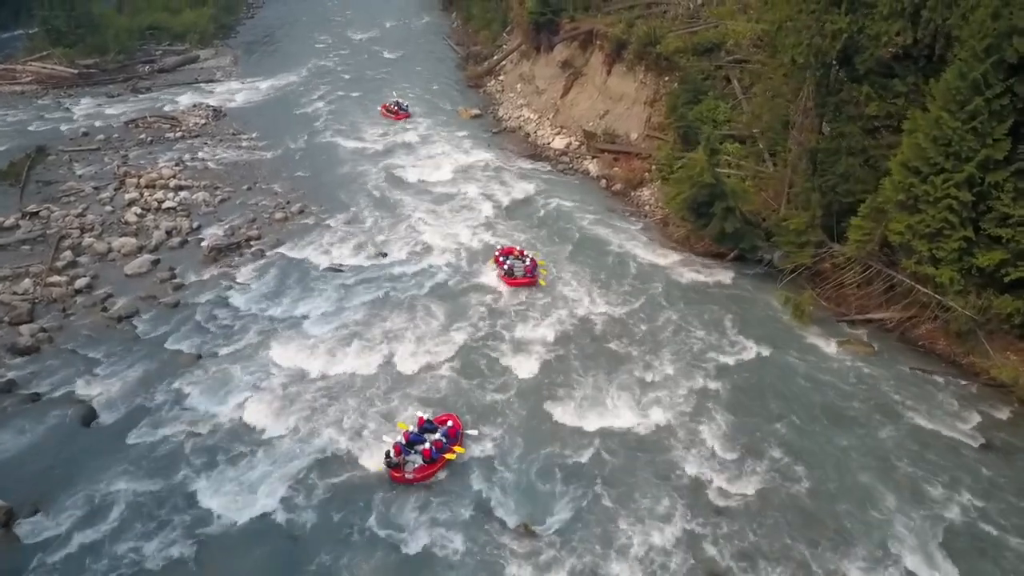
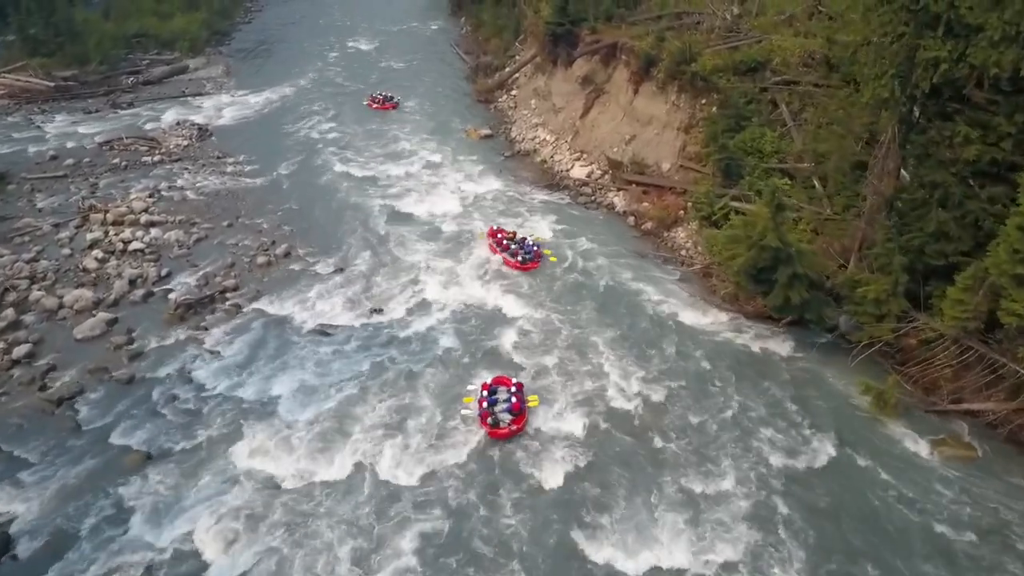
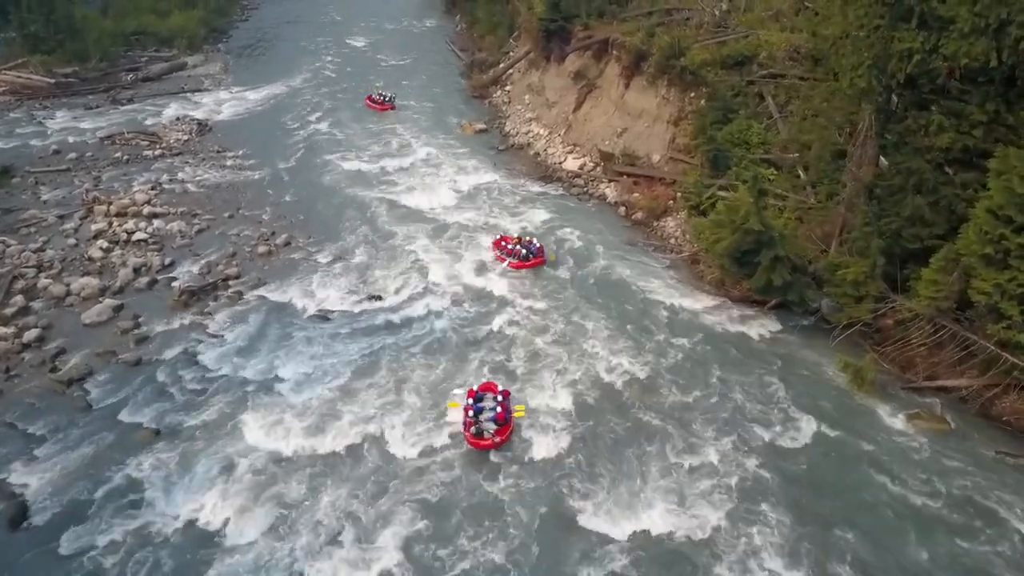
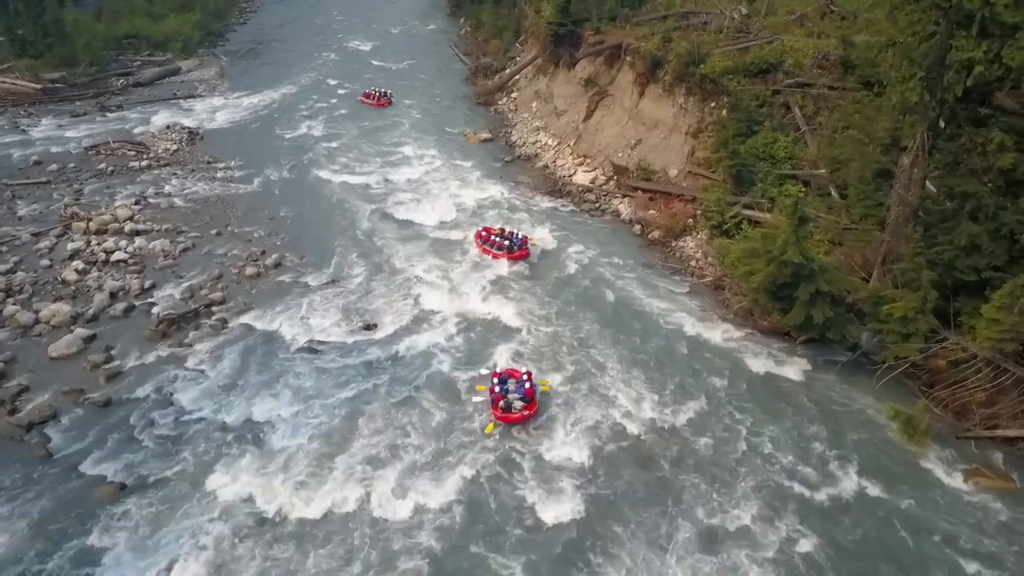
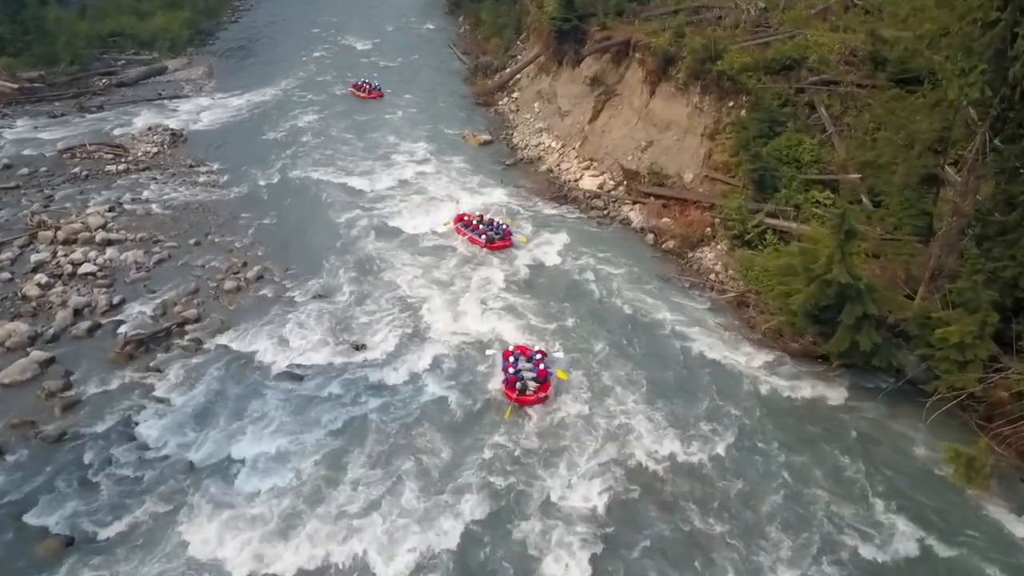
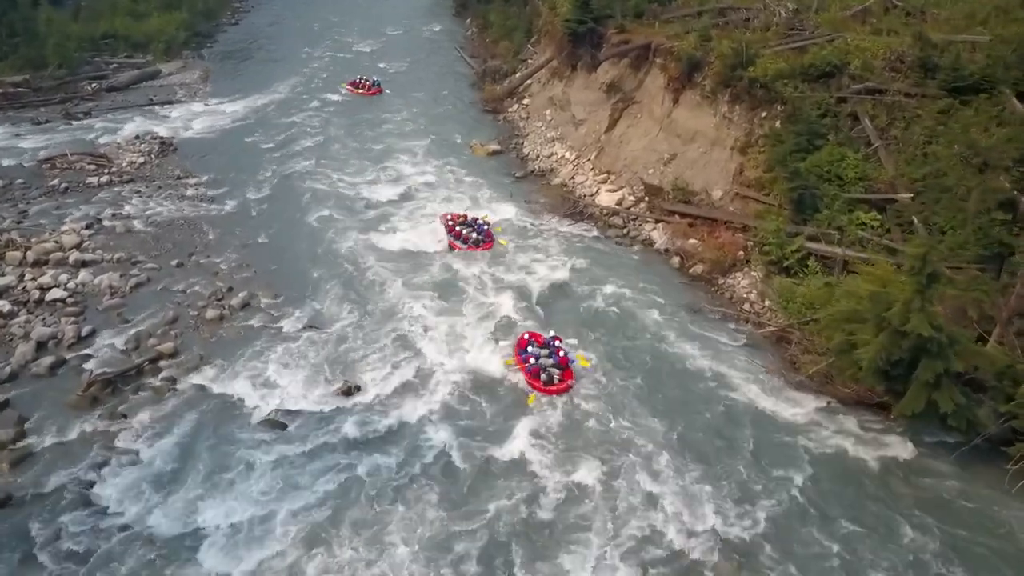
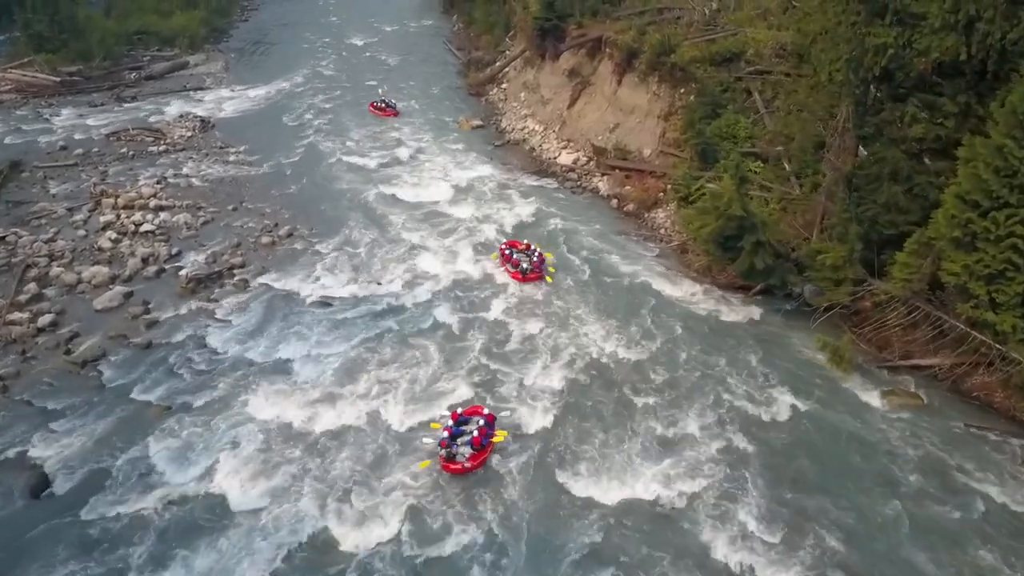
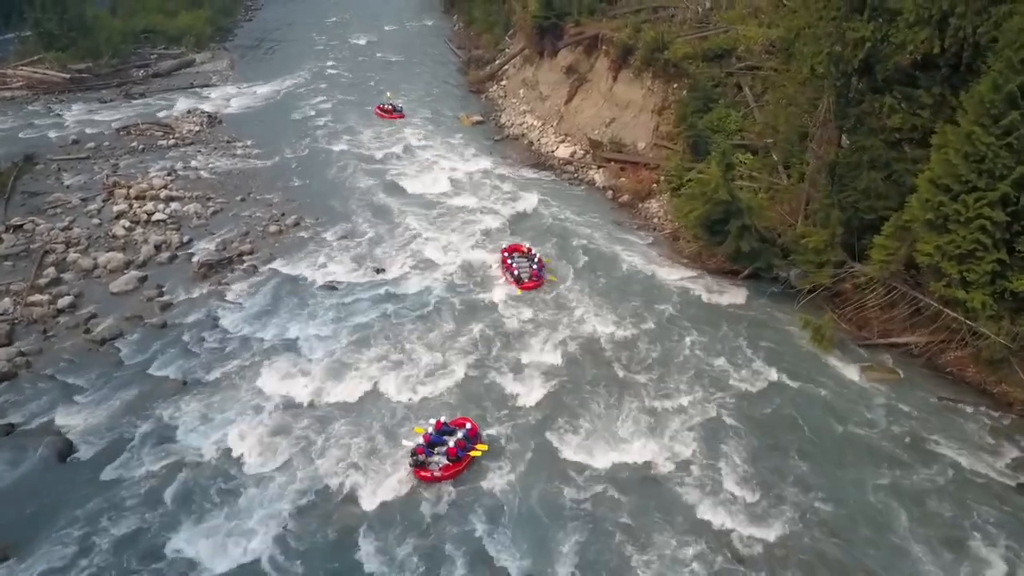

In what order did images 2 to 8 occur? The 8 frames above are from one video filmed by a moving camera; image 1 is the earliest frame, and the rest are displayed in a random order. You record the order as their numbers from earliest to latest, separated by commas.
8, 7, 3, 2, 4, 5, 6
